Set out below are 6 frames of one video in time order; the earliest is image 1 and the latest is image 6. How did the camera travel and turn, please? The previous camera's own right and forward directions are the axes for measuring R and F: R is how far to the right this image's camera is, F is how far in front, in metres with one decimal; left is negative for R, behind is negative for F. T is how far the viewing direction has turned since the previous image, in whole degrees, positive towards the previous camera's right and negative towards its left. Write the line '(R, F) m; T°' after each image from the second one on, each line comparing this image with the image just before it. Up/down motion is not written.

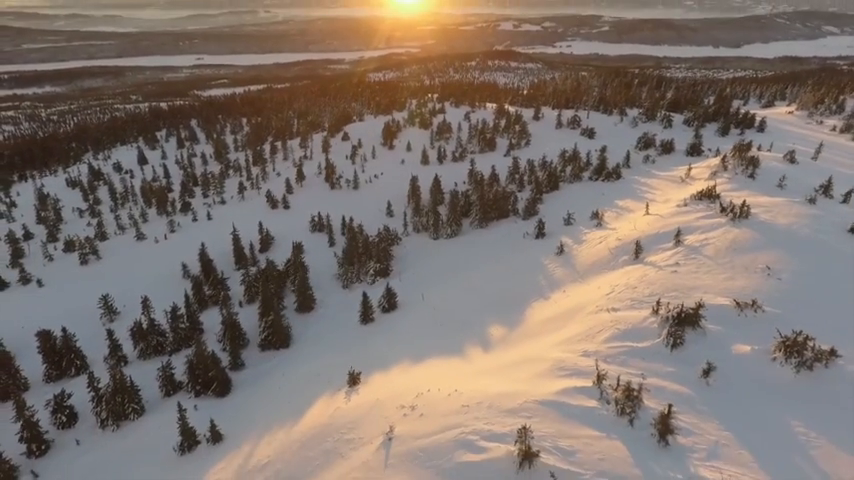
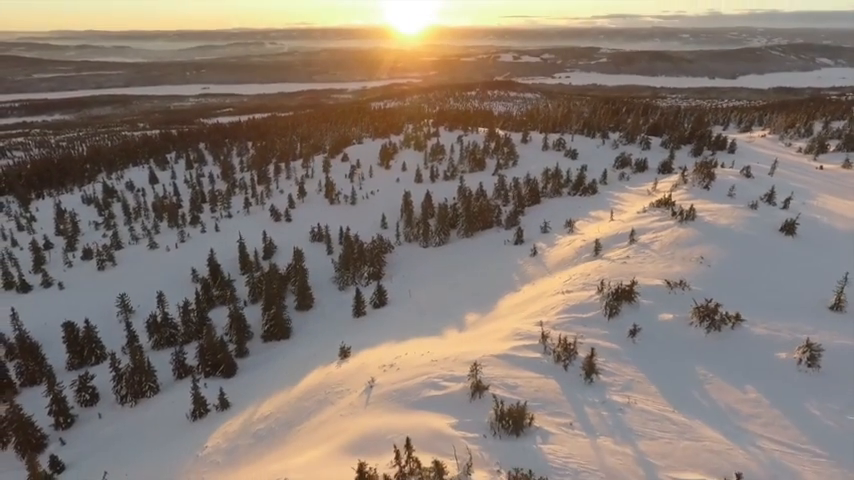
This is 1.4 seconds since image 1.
(+0.4, -1.6) m; 0°
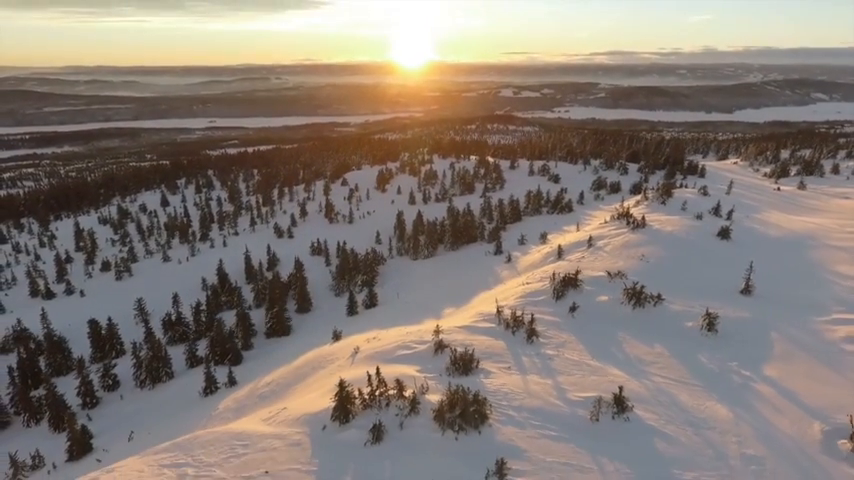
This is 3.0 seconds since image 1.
(+0.5, -1.9) m; 0°
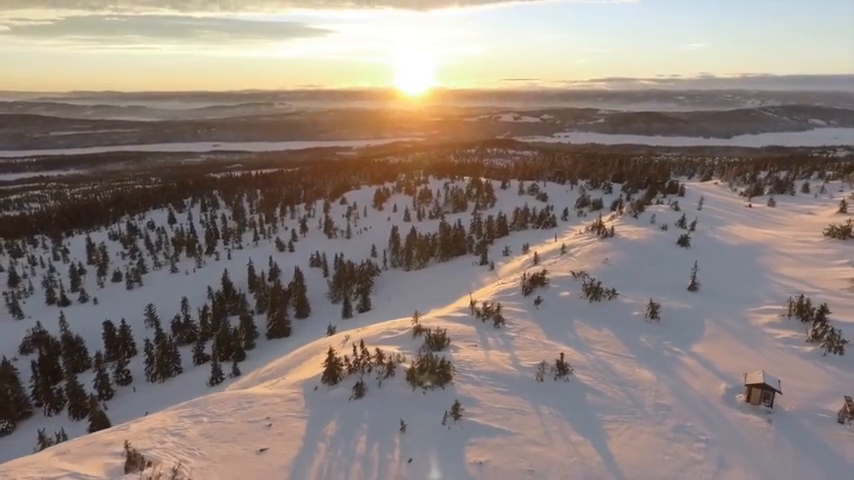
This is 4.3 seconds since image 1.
(+0.4, -1.5) m; 0°
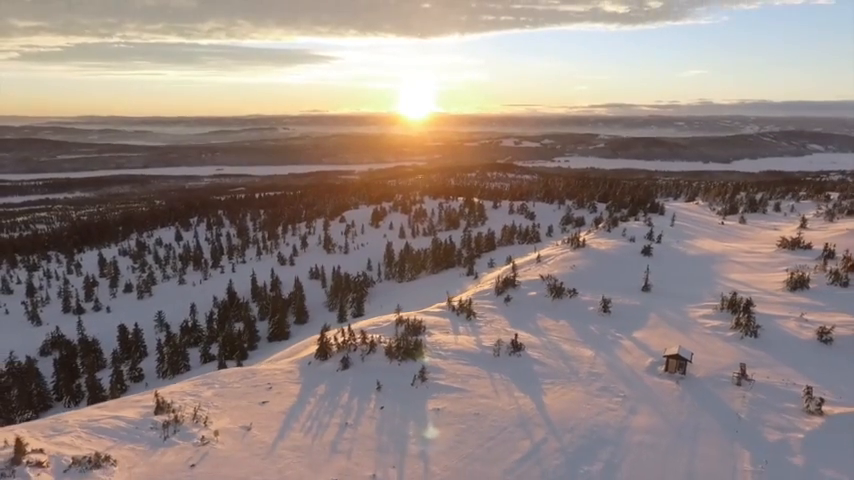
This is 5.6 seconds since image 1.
(+0.5, -1.6) m; 0°
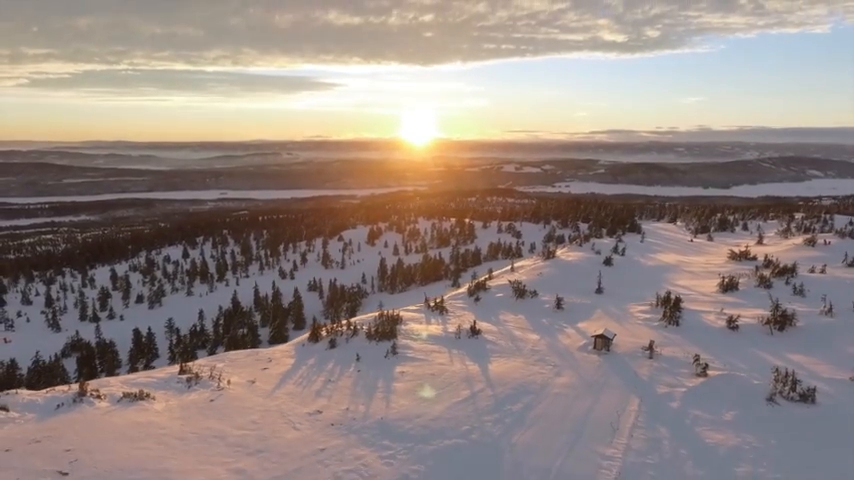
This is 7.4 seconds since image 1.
(+0.6, -2.1) m; 0°
